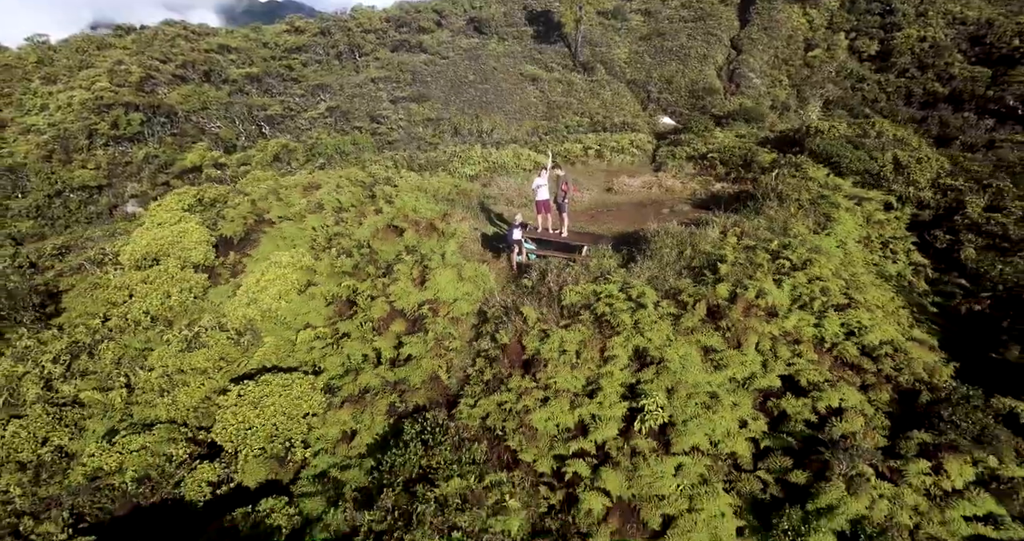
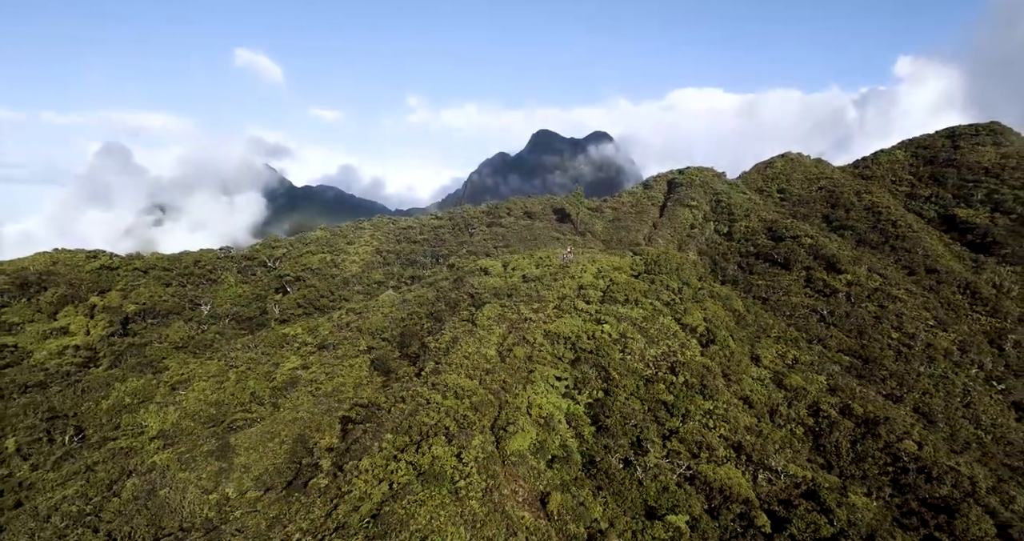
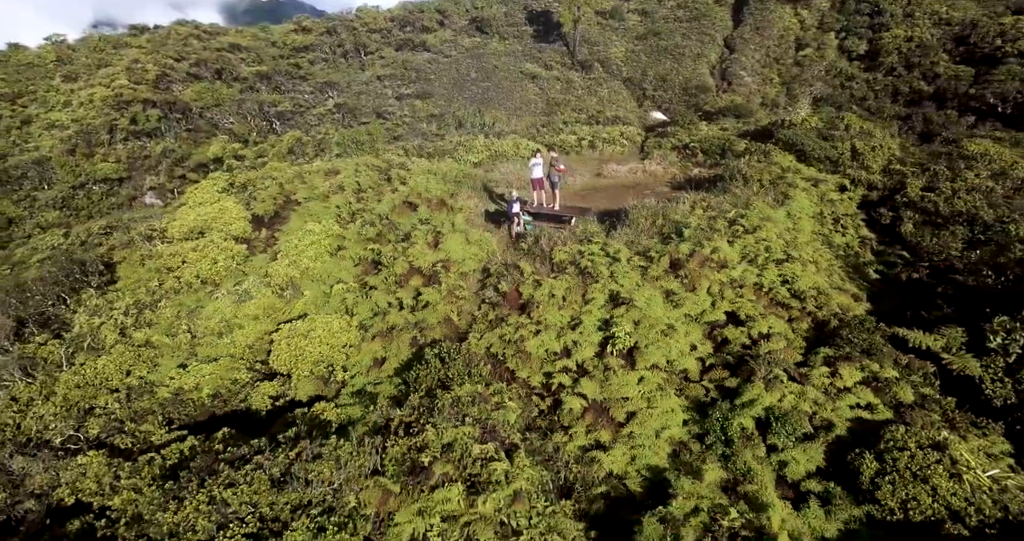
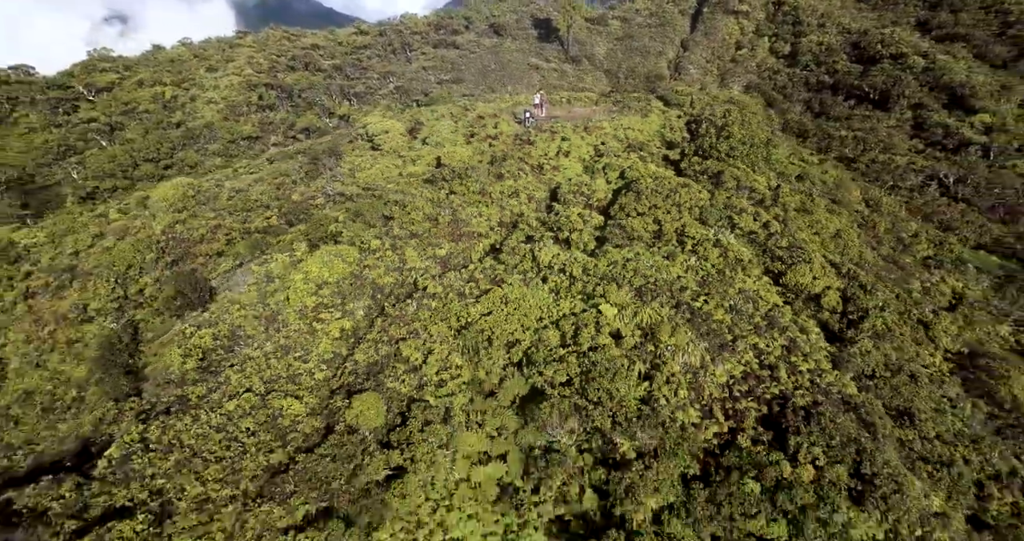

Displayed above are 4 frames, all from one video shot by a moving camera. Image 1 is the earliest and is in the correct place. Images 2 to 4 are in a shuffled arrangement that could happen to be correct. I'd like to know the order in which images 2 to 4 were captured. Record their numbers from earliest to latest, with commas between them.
3, 4, 2
